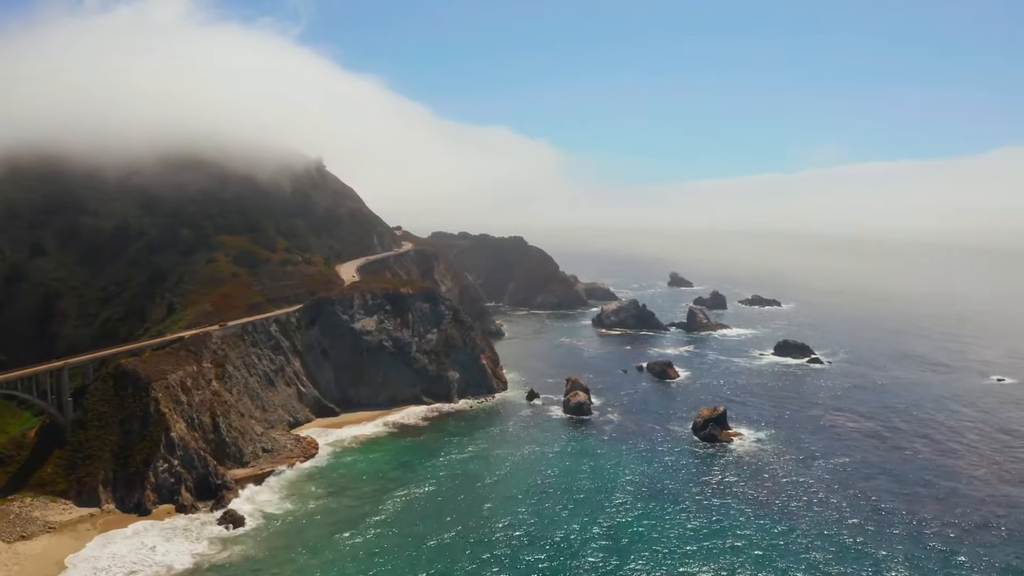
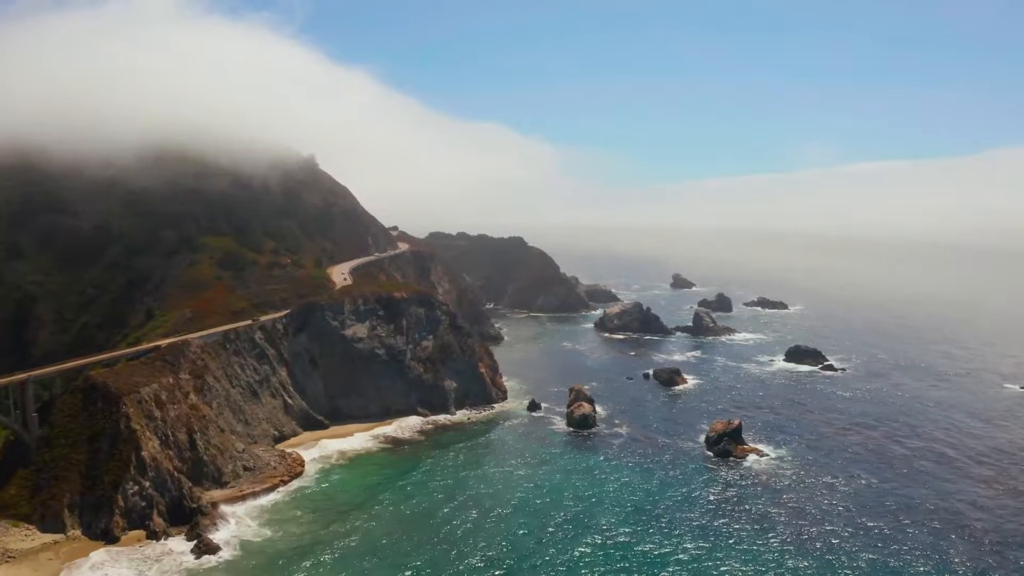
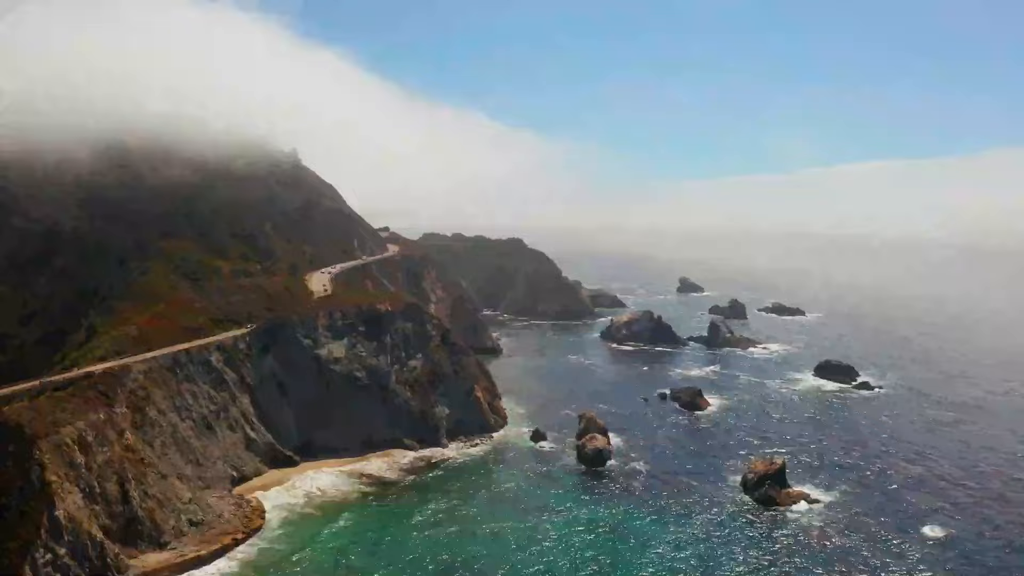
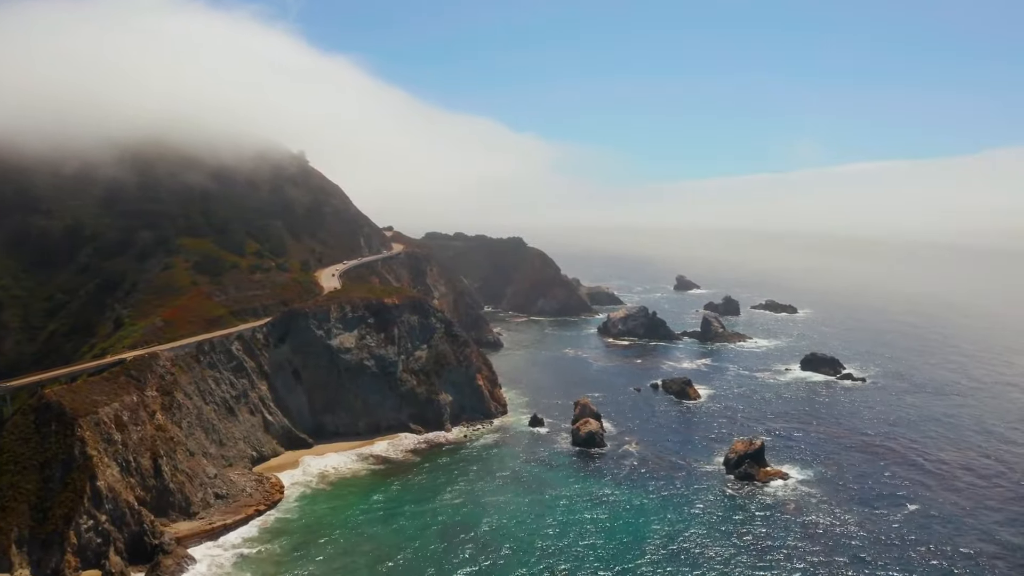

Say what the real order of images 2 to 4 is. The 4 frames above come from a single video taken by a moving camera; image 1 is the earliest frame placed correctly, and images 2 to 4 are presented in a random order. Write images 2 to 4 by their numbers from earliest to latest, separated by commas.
2, 4, 3
